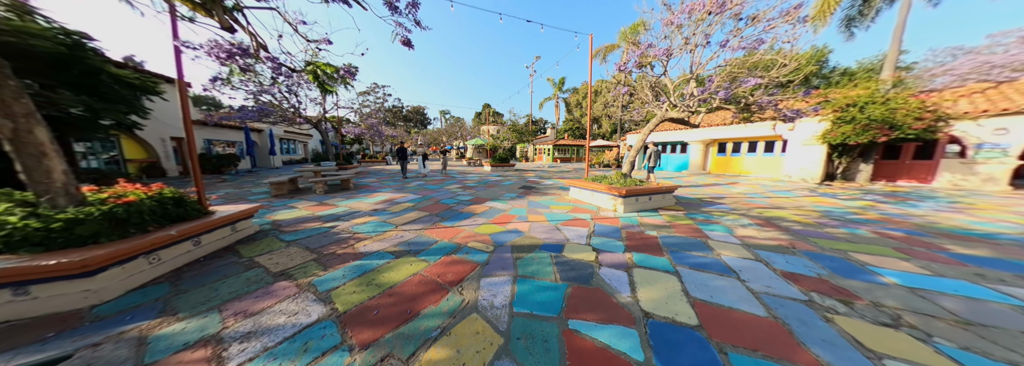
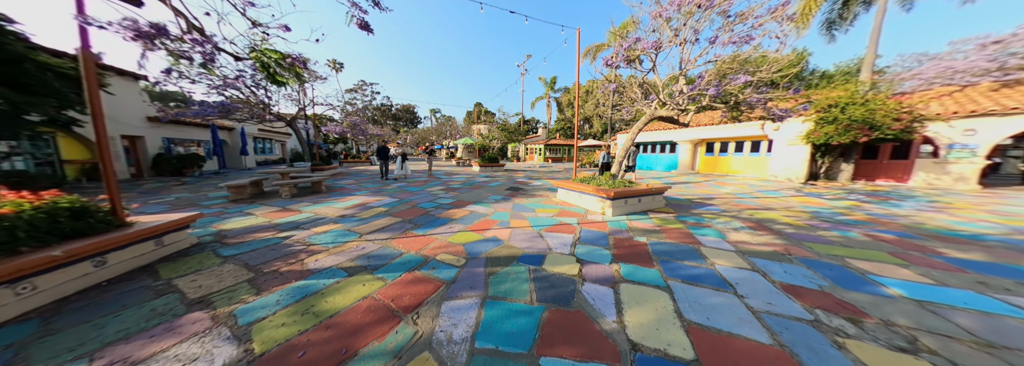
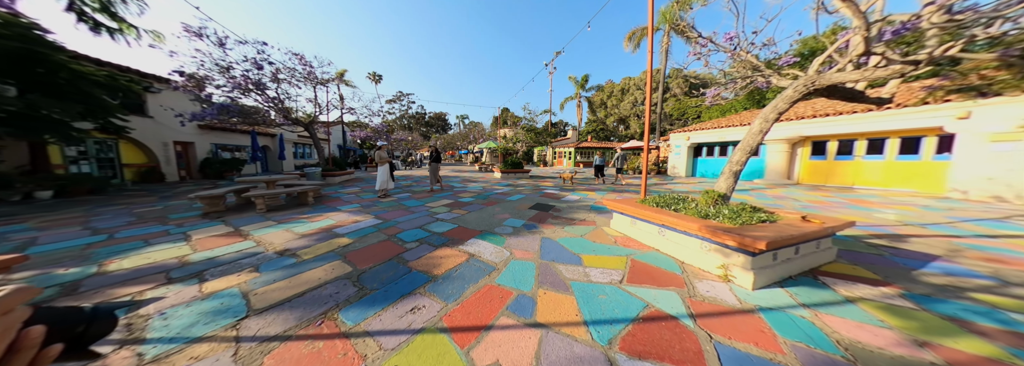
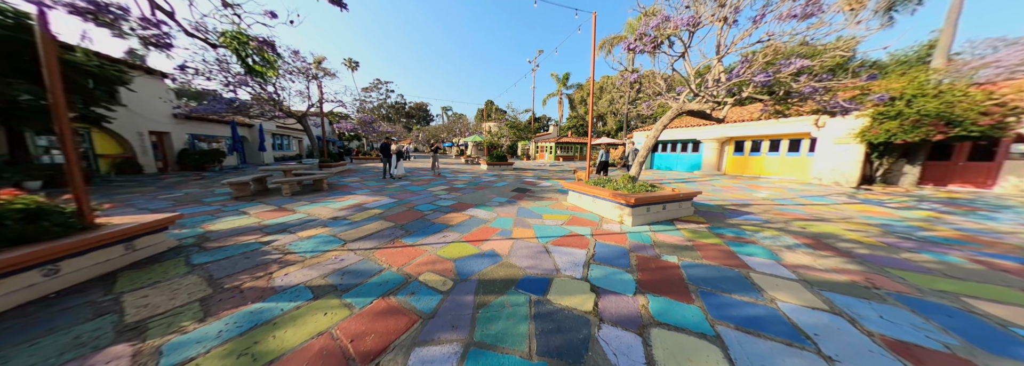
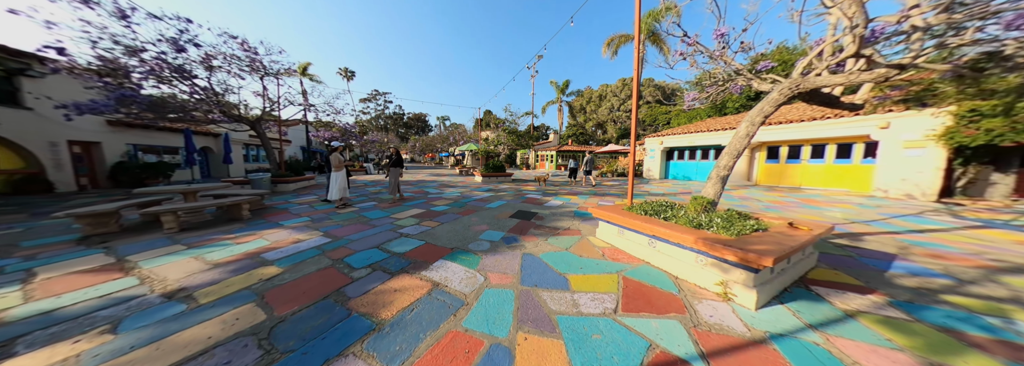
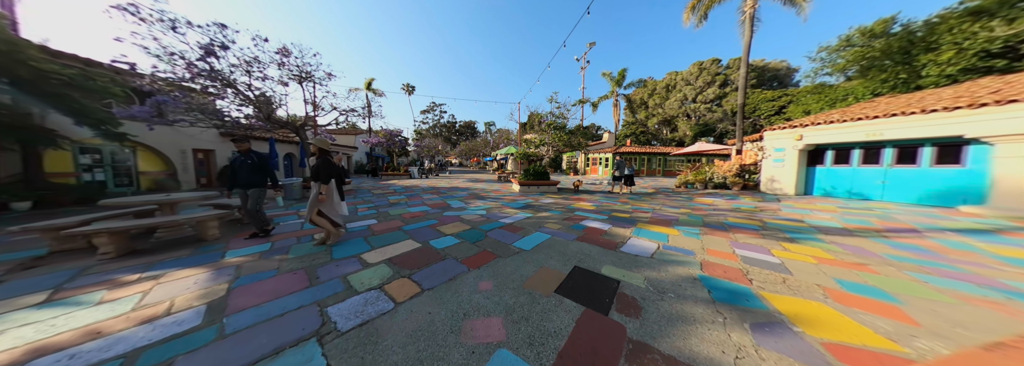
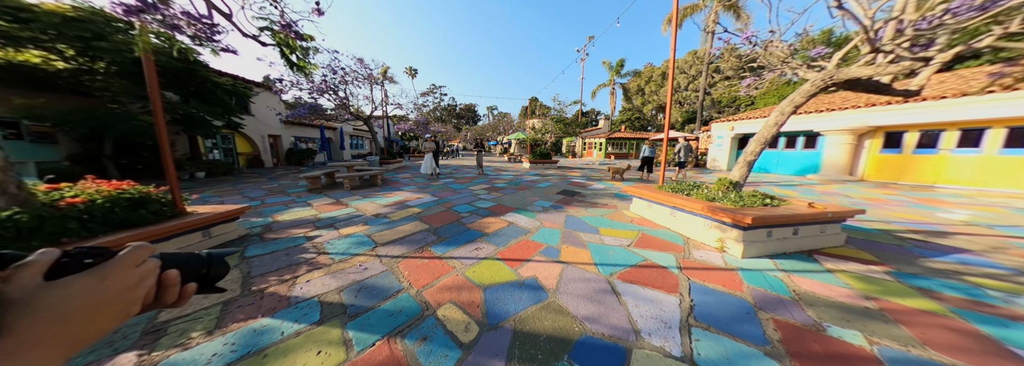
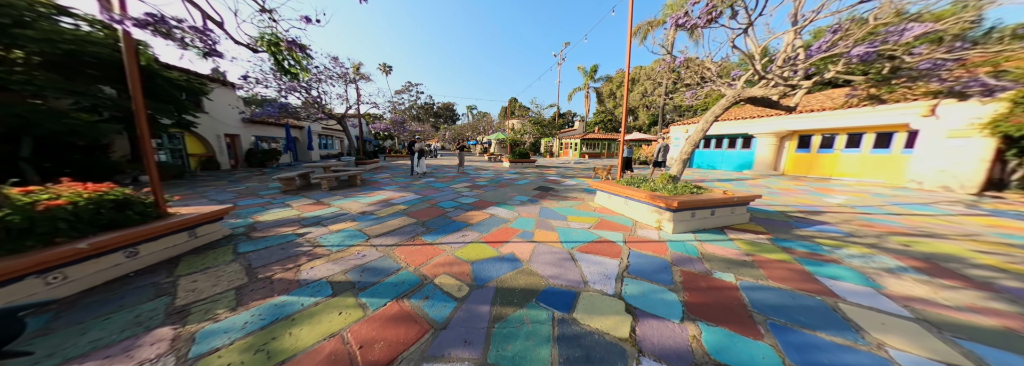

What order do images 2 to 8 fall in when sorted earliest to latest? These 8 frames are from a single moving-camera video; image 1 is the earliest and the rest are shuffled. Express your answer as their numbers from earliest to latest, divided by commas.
2, 4, 8, 7, 3, 5, 6
